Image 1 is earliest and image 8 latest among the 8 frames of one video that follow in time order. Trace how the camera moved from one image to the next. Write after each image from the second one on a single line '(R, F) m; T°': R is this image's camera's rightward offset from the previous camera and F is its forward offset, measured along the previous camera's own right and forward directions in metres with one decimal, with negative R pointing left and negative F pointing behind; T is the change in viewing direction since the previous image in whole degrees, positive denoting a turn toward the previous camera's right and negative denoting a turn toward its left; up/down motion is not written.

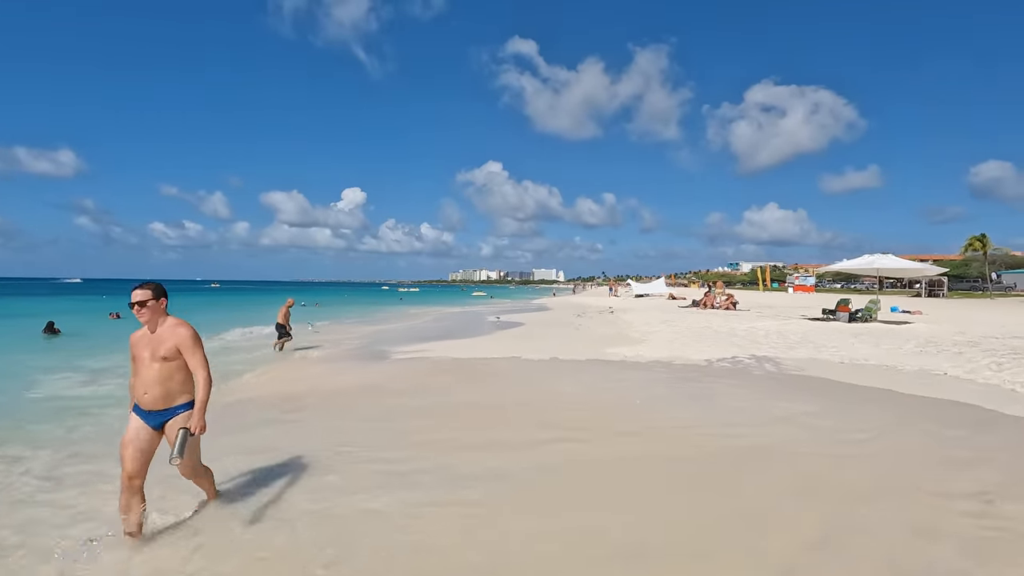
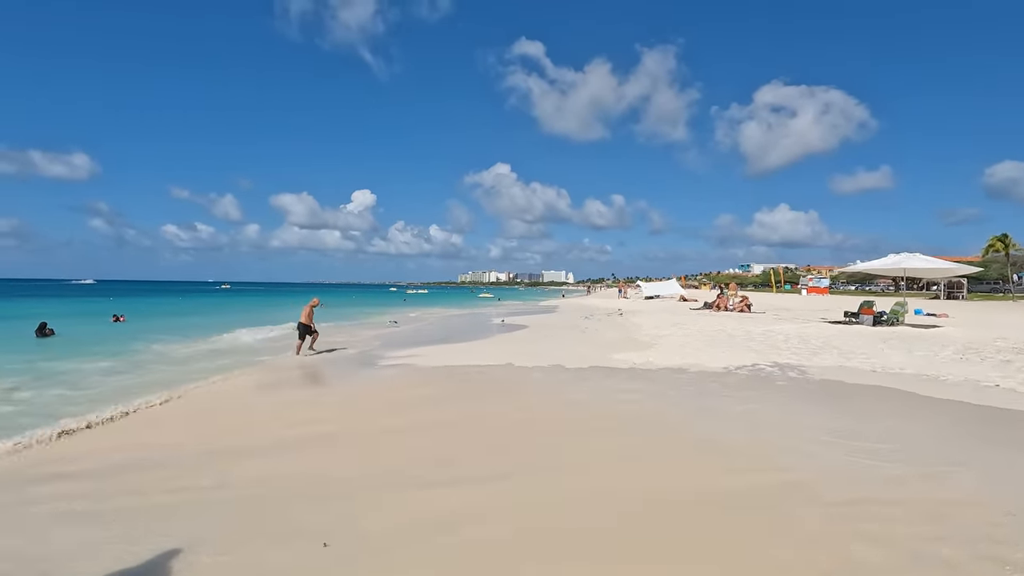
(+0.2, +0.9) m; -1°
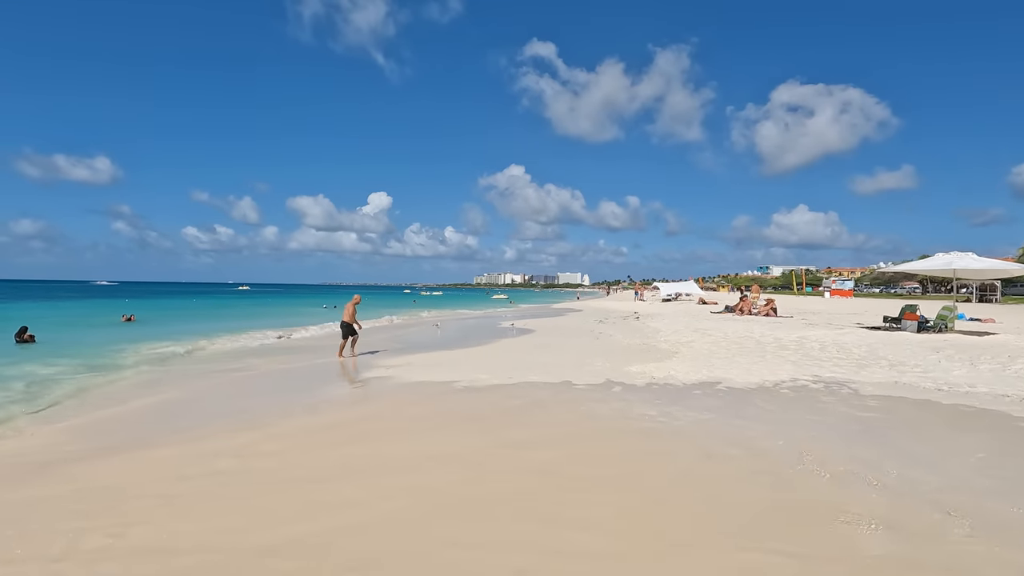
(+0.2, +1.3) m; -2°
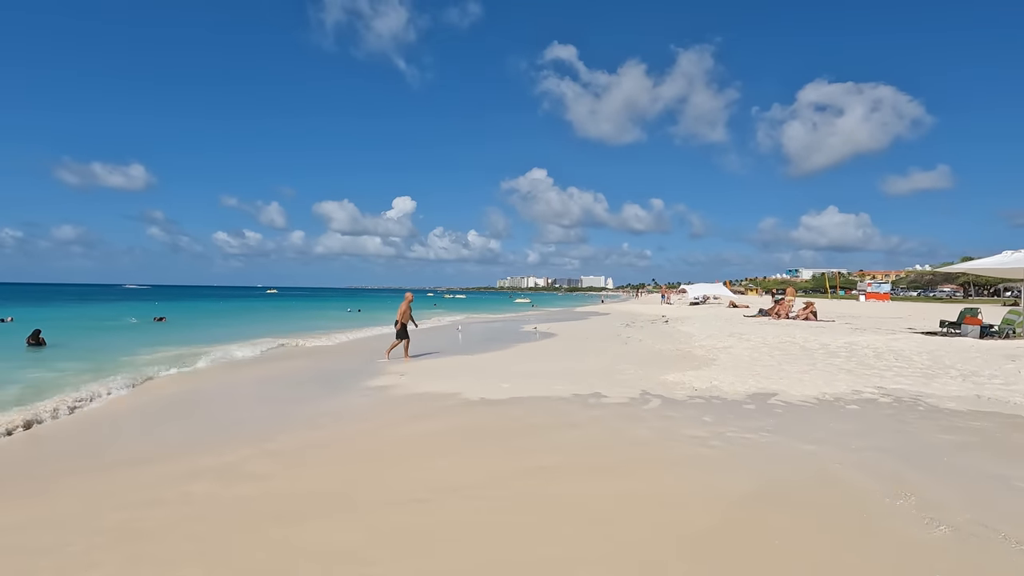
(0.0, +0.9) m; -2°
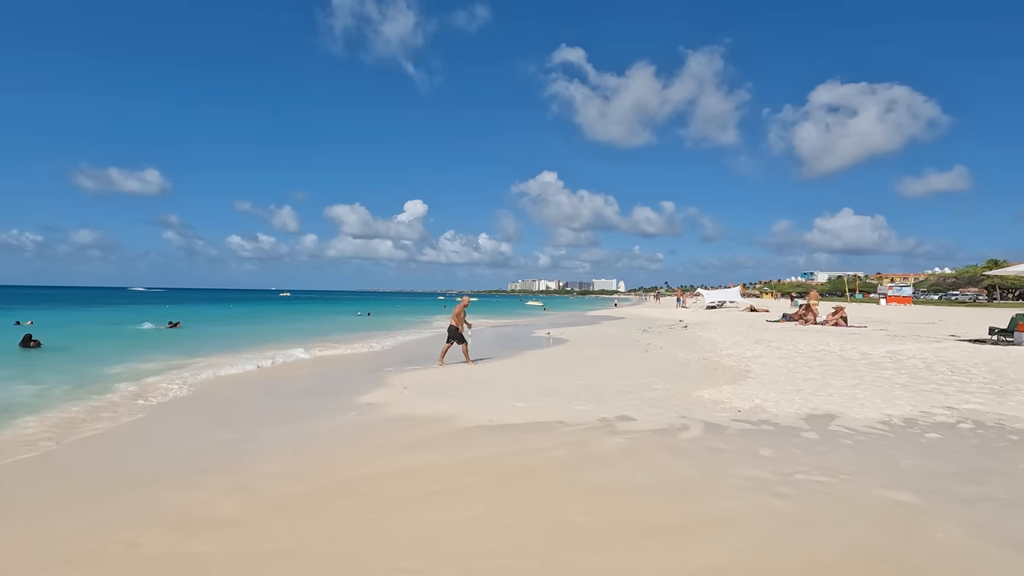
(0.0, +1.0) m; -1°
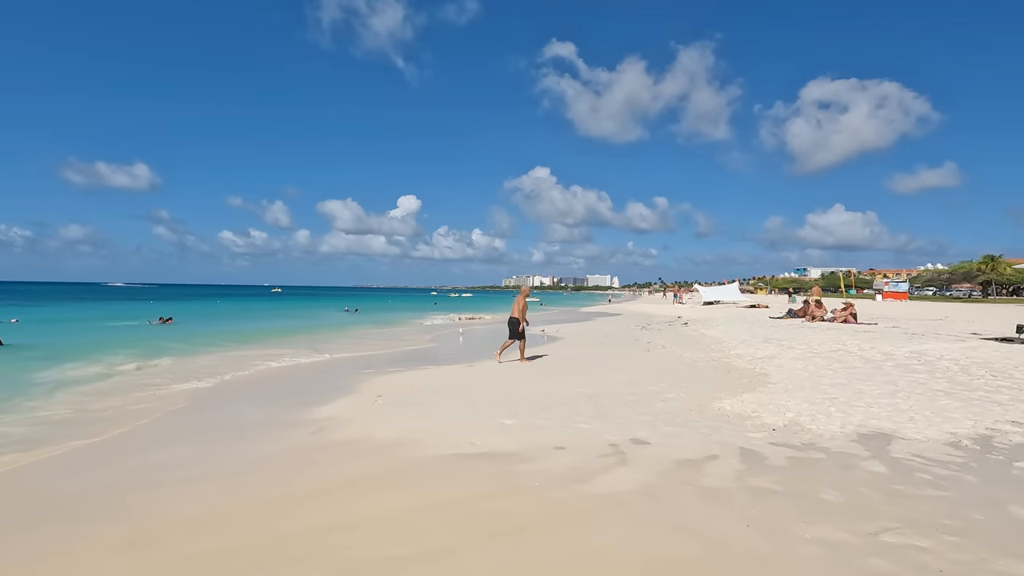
(+0.1, +1.2) m; +1°
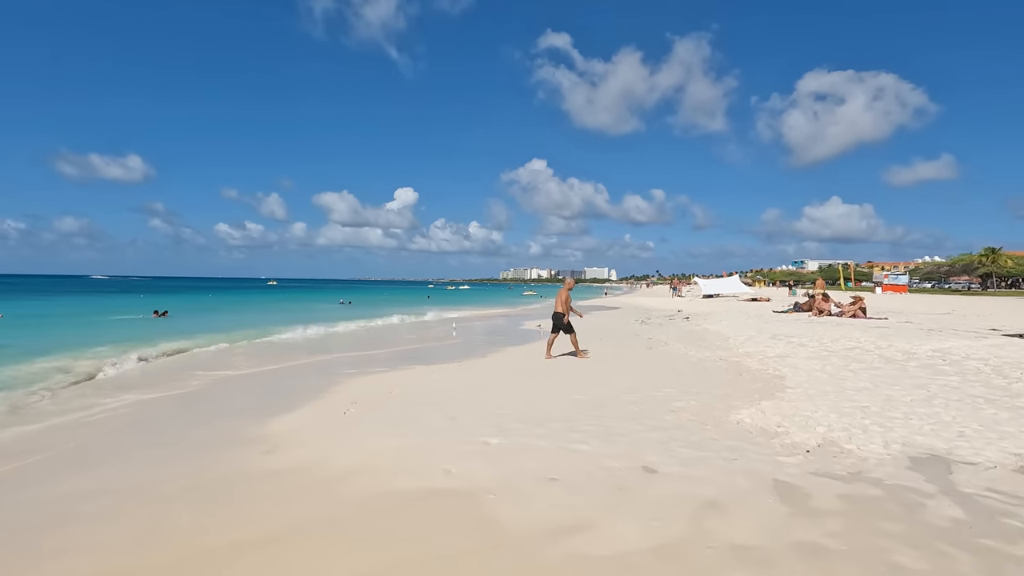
(+0.1, +0.9) m; 0°
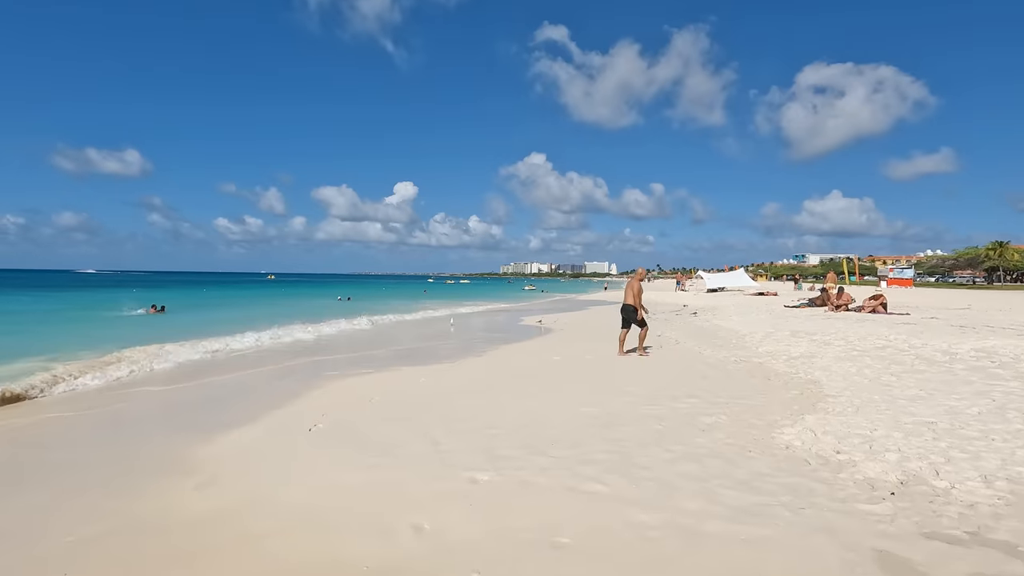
(0.0, +1.1) m; 0°
